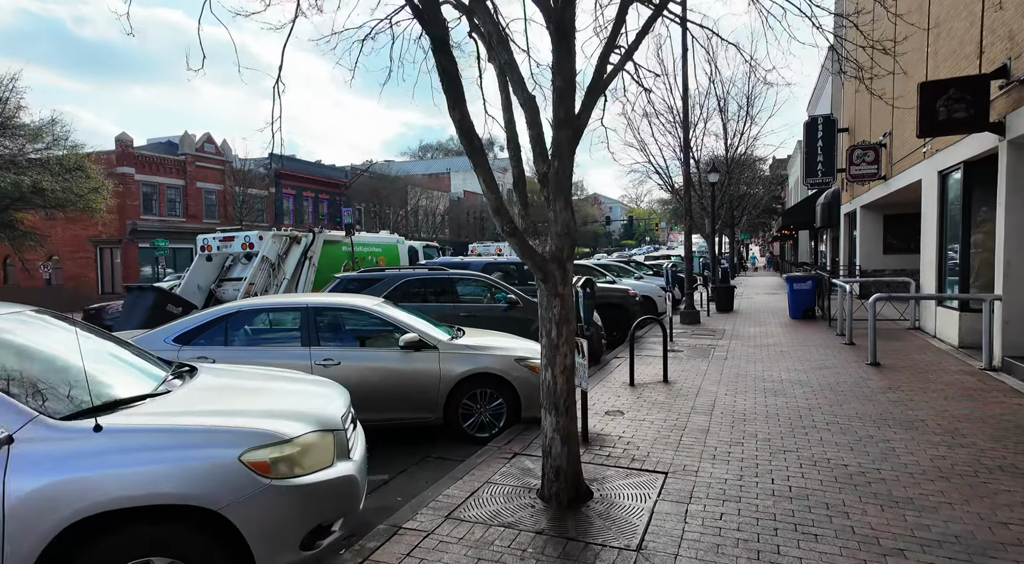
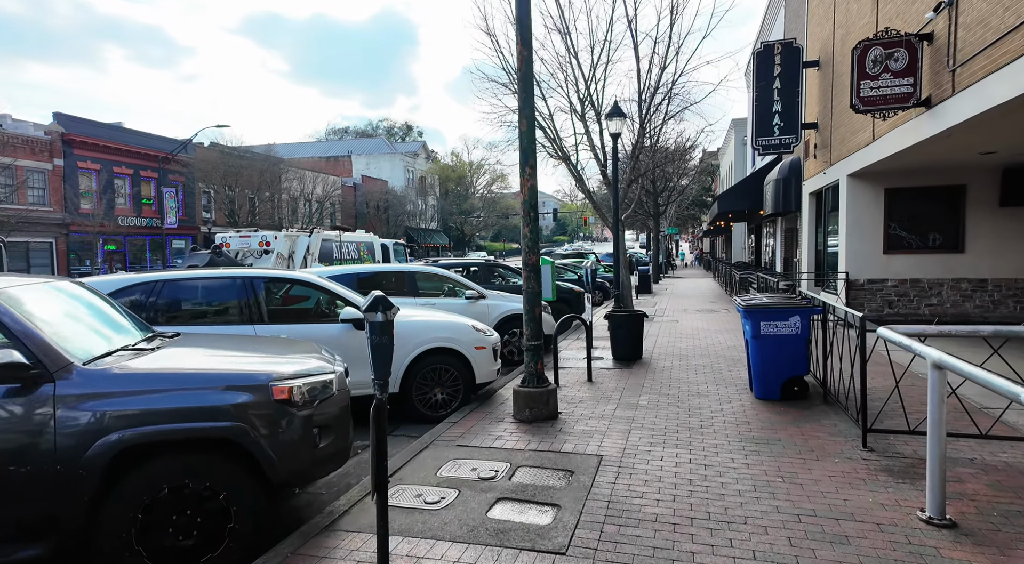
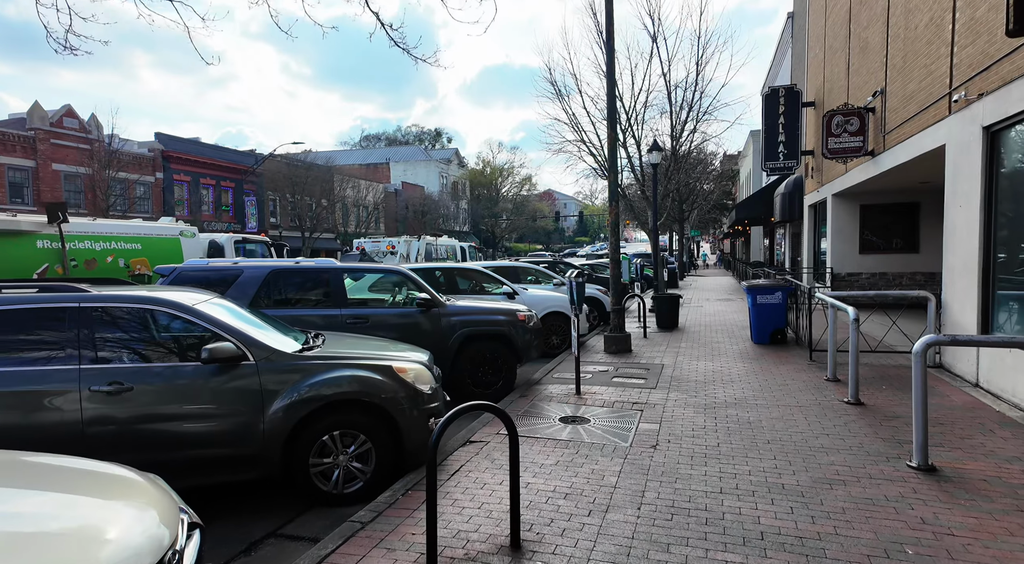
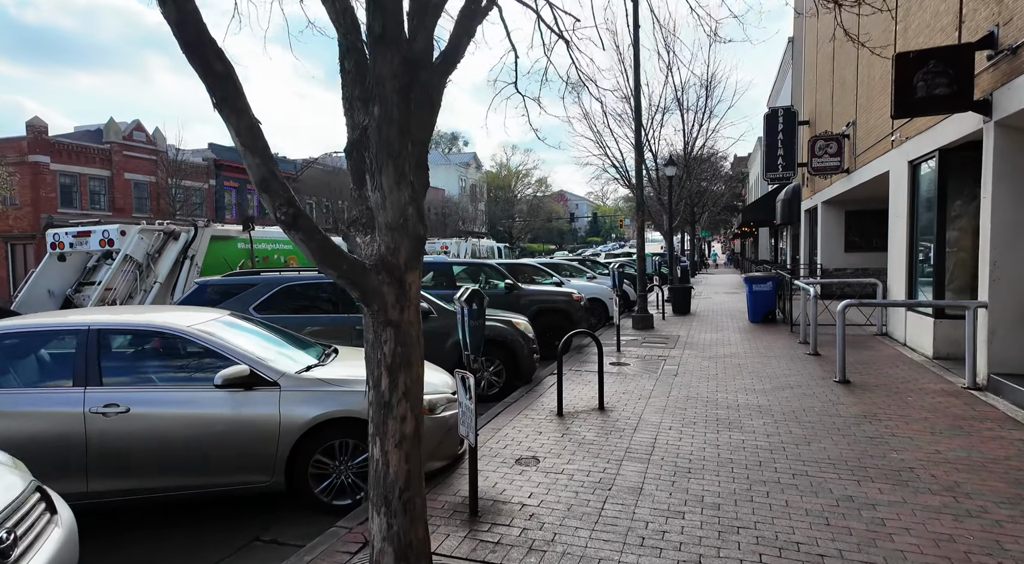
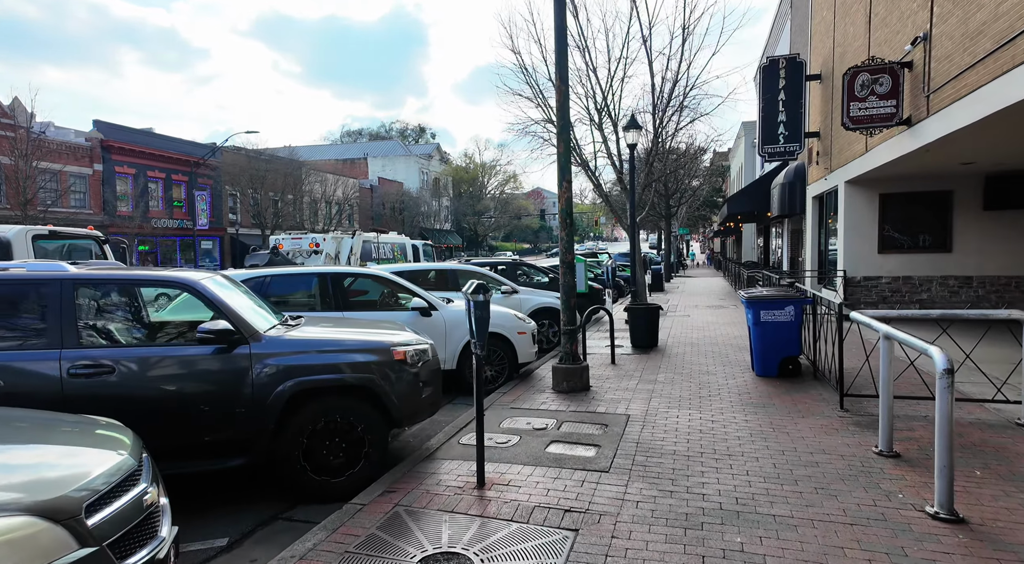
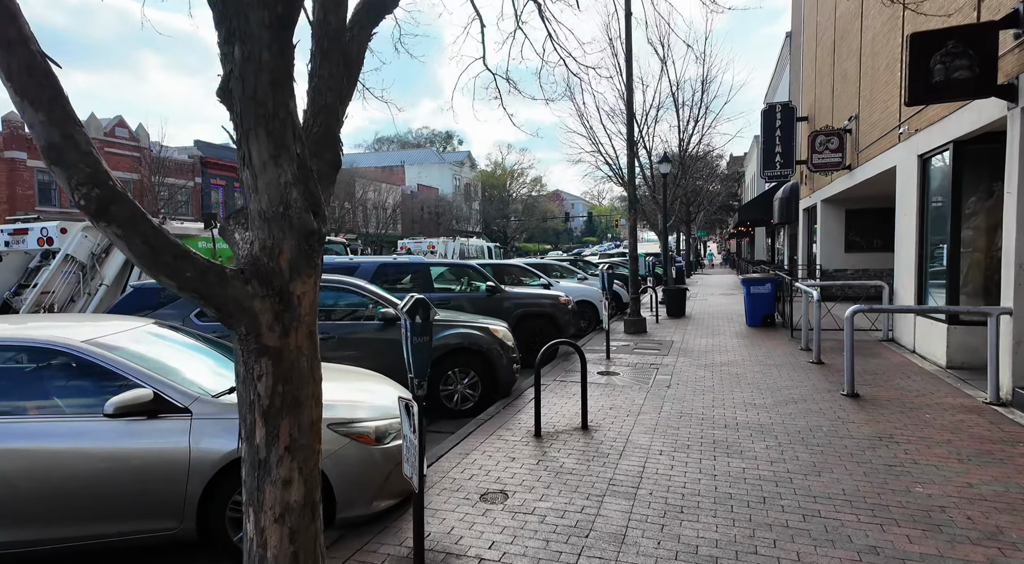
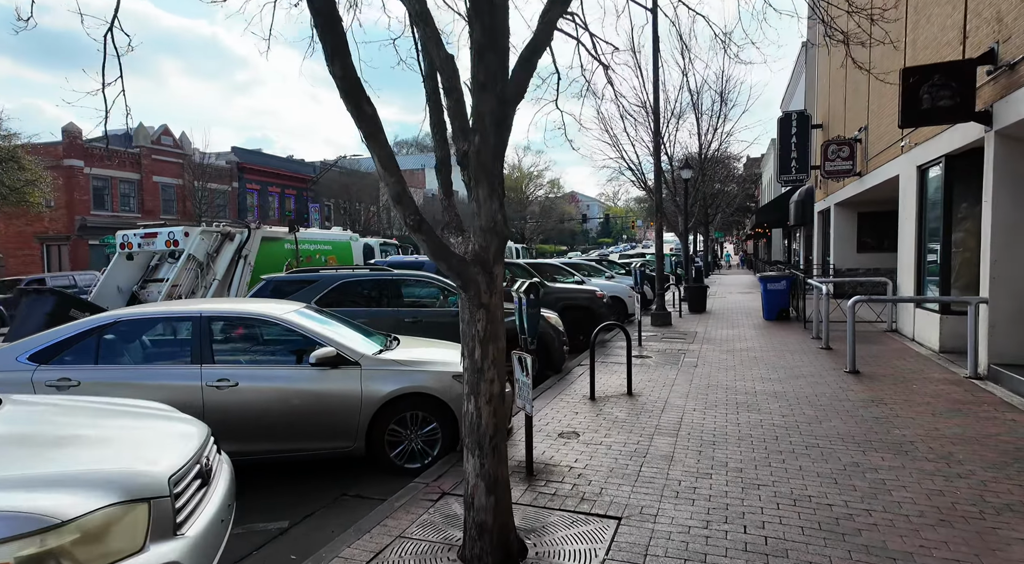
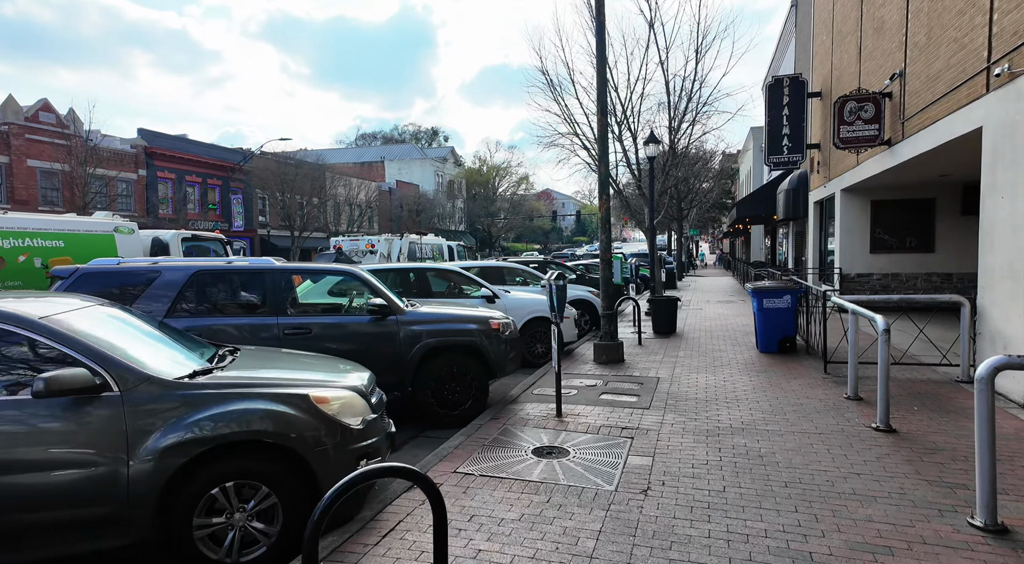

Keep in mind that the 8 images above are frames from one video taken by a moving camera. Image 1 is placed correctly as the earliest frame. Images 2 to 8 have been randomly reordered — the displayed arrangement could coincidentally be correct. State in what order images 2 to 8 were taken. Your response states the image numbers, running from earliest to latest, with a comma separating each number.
7, 4, 6, 3, 8, 5, 2
